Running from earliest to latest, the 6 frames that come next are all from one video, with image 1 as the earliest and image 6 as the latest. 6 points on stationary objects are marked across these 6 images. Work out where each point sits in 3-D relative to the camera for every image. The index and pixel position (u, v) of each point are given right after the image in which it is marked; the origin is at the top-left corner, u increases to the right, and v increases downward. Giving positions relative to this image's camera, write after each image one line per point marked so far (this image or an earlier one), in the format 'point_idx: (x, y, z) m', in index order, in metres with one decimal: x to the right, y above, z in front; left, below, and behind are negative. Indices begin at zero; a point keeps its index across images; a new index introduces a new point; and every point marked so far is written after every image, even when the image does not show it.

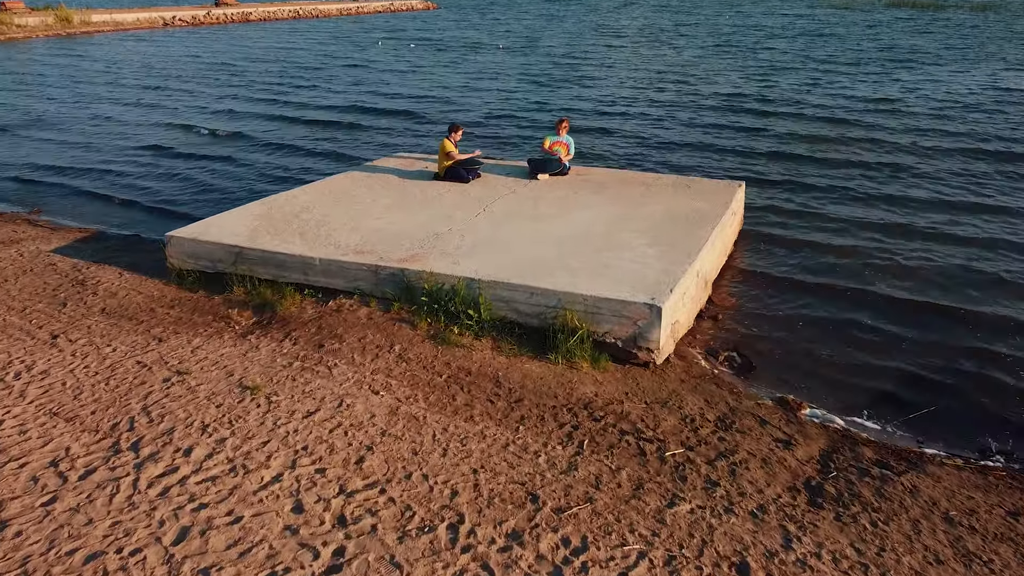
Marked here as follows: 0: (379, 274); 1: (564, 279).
0: (-1.2, +0.1, +5.9) m
1: (+0.4, +0.1, +5.6) m
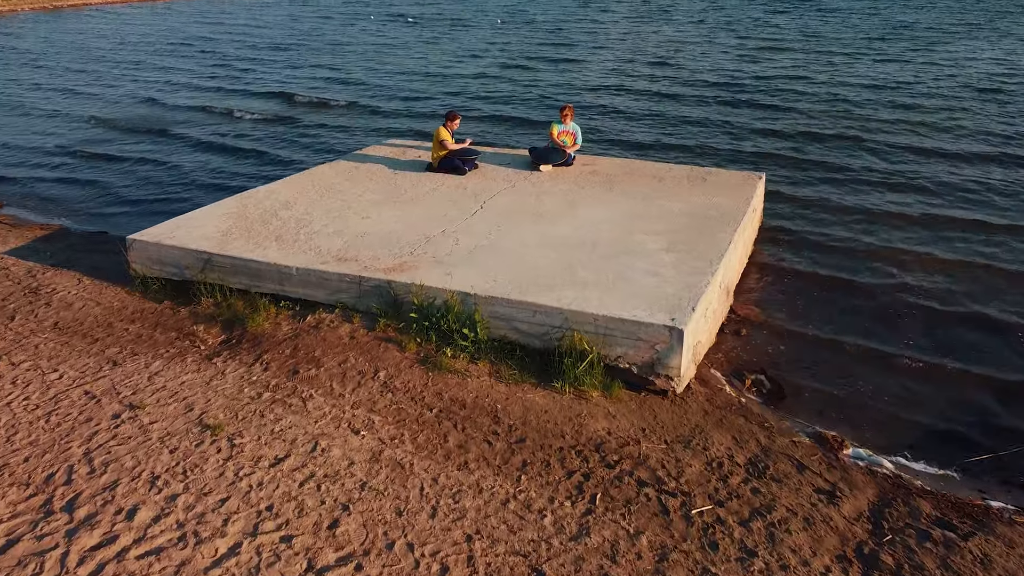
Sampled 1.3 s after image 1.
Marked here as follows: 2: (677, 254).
0: (-1.2, 0.0, +5.3) m
1: (+0.4, 0.0, +5.0) m
2: (+1.4, +0.3, +5.7) m
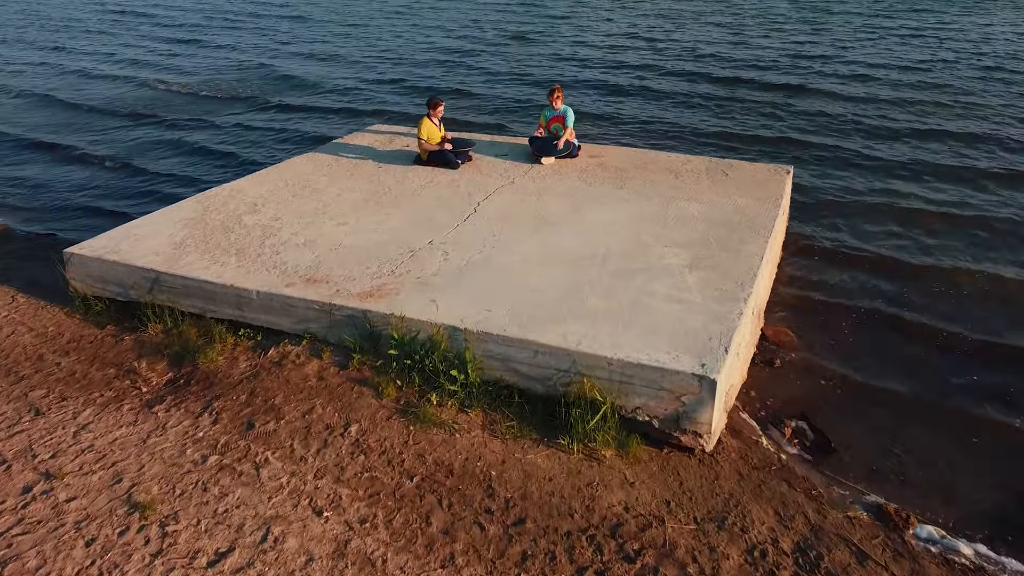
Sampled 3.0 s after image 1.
0: (-1.2, -0.2, +4.5) m
1: (+0.4, -0.2, +4.2) m
2: (+1.4, +0.1, +4.9) m
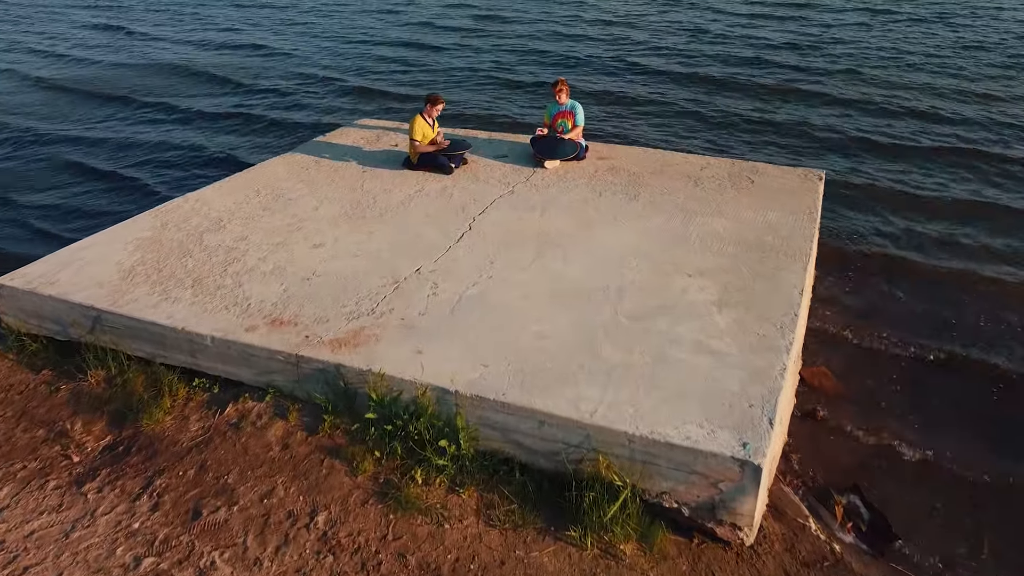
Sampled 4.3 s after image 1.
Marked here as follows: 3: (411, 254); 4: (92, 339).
0: (-1.2, -0.4, +3.8) m
1: (+0.4, -0.5, +3.5) m
2: (+1.4, -0.2, +4.2) m
3: (-0.7, +0.2, +4.8) m
4: (-2.7, -0.3, +4.3) m
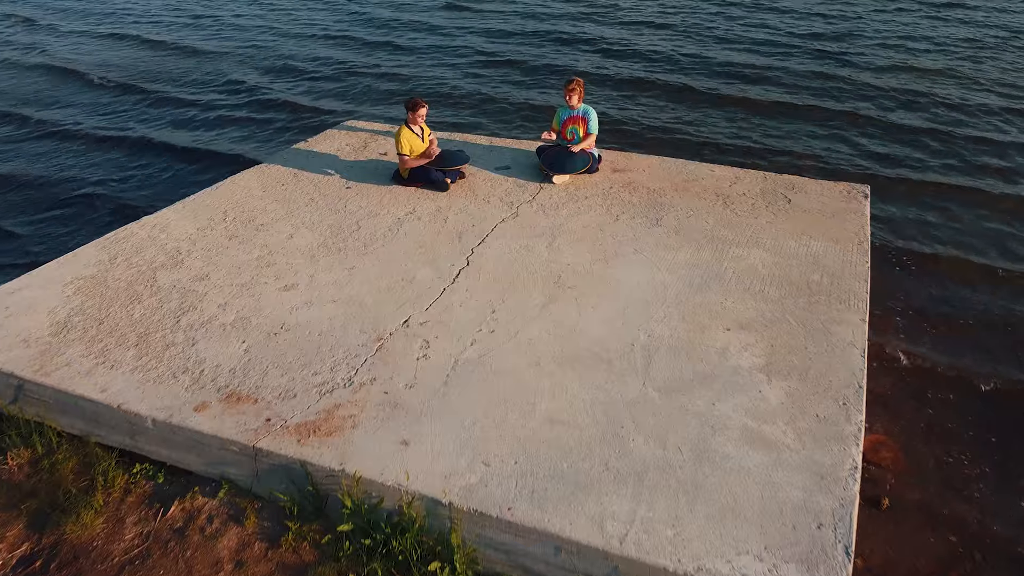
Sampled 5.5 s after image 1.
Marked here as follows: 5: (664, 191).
0: (-1.1, -0.8, +3.1) m
1: (+0.5, -0.9, +2.8) m
2: (+1.4, -0.5, +3.5) m
3: (-0.7, -0.1, +4.1) m
4: (-2.6, -0.7, +3.6) m
5: (+1.2, +0.8, +5.5) m
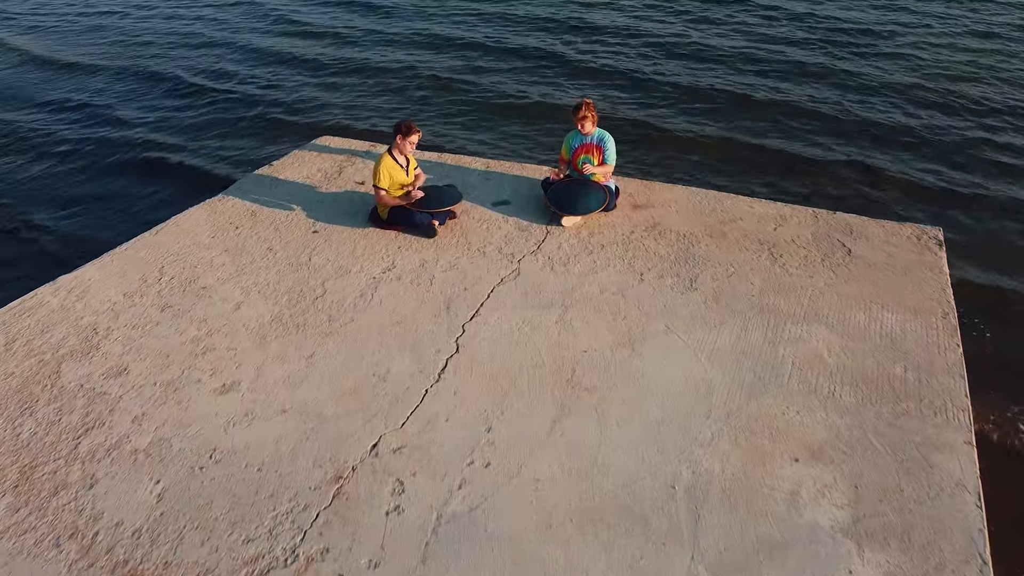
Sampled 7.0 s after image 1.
0: (-1.1, -1.3, +2.2) m
1: (+0.5, -1.4, +1.9) m
2: (+1.4, -1.0, +2.6) m
3: (-0.7, -0.6, +3.2) m
4: (-2.6, -1.2, +2.7) m
5: (+1.2, +0.3, +4.6) m
